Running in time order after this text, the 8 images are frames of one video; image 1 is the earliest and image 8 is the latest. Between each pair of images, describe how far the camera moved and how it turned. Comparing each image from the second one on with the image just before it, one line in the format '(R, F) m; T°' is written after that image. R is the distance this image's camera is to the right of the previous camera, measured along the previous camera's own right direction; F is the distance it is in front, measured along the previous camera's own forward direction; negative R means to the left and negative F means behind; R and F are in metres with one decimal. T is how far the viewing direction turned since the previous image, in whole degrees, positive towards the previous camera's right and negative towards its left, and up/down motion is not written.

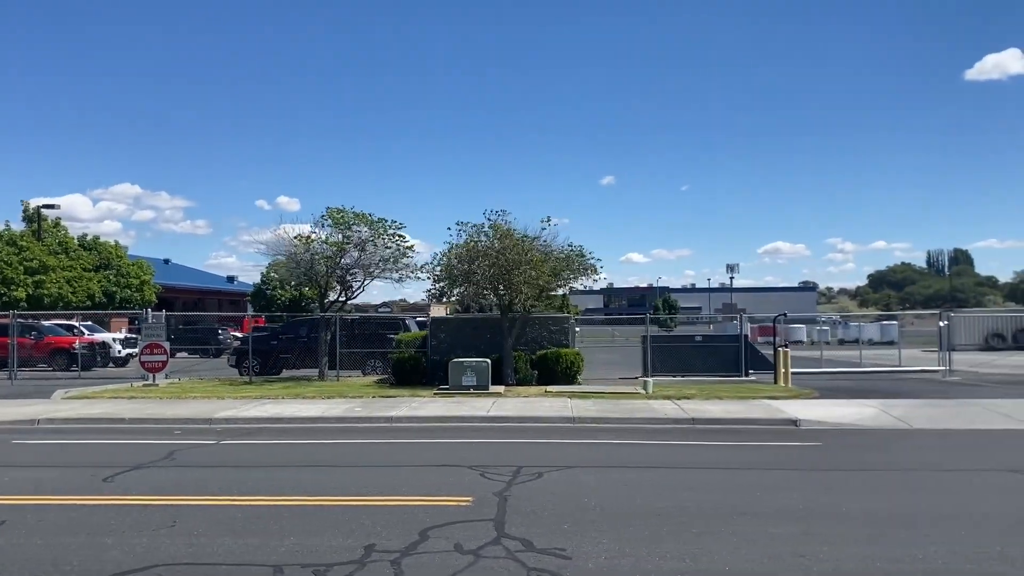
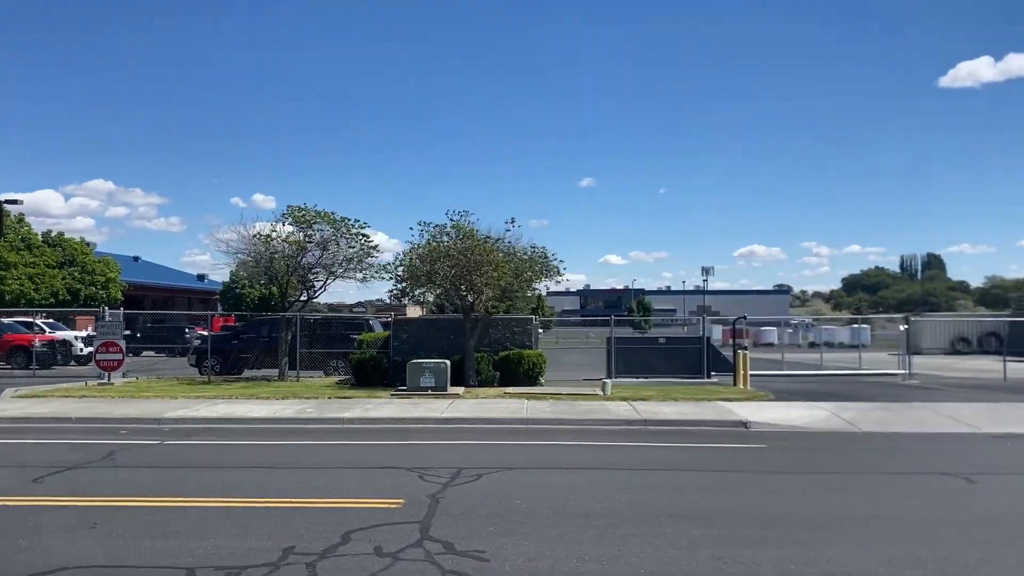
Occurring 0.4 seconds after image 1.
(+0.5, 0.0) m; +1°
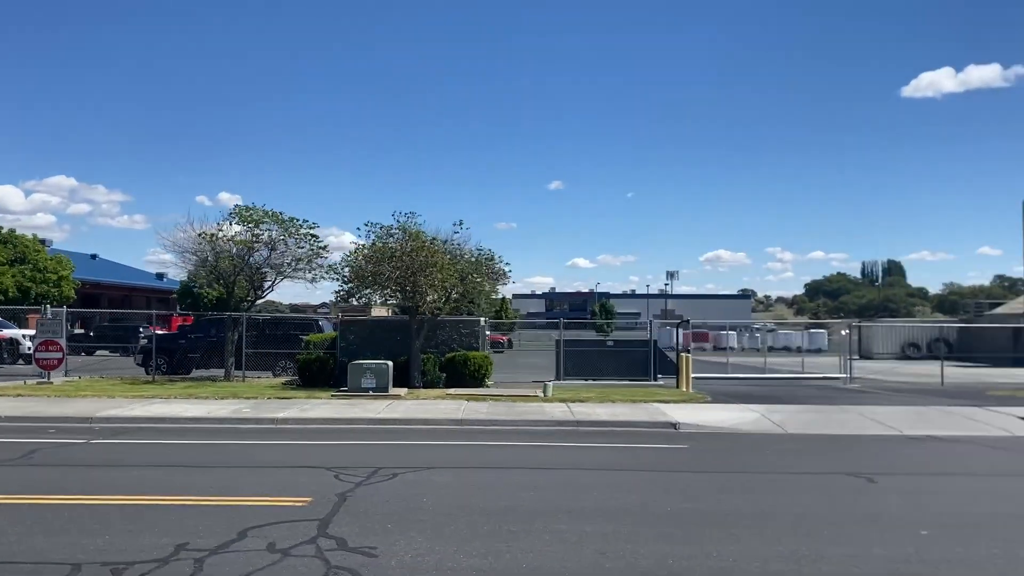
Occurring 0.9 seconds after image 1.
(+0.7, -0.2) m; +2°
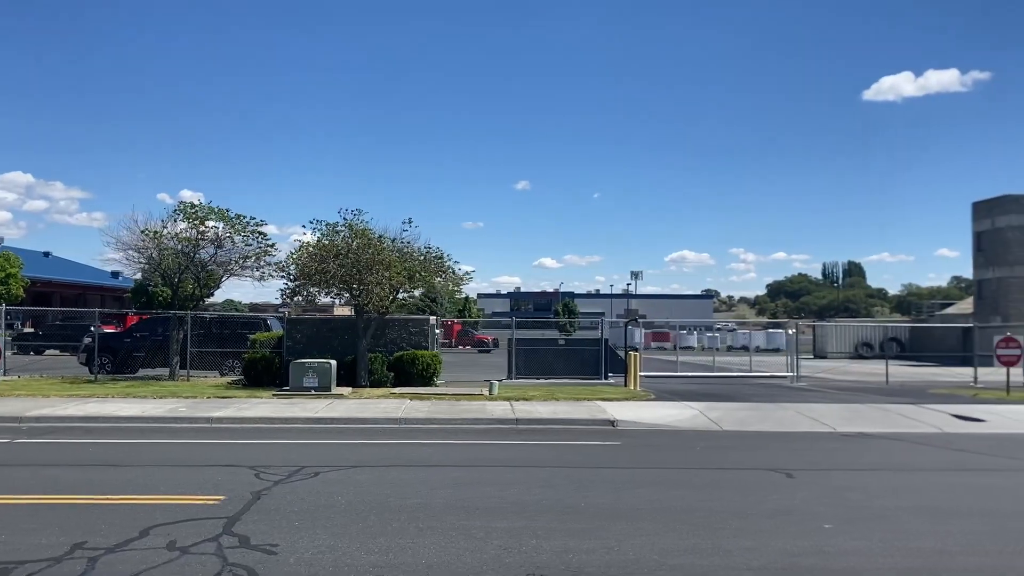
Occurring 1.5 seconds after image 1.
(+0.6, 0.0) m; +2°
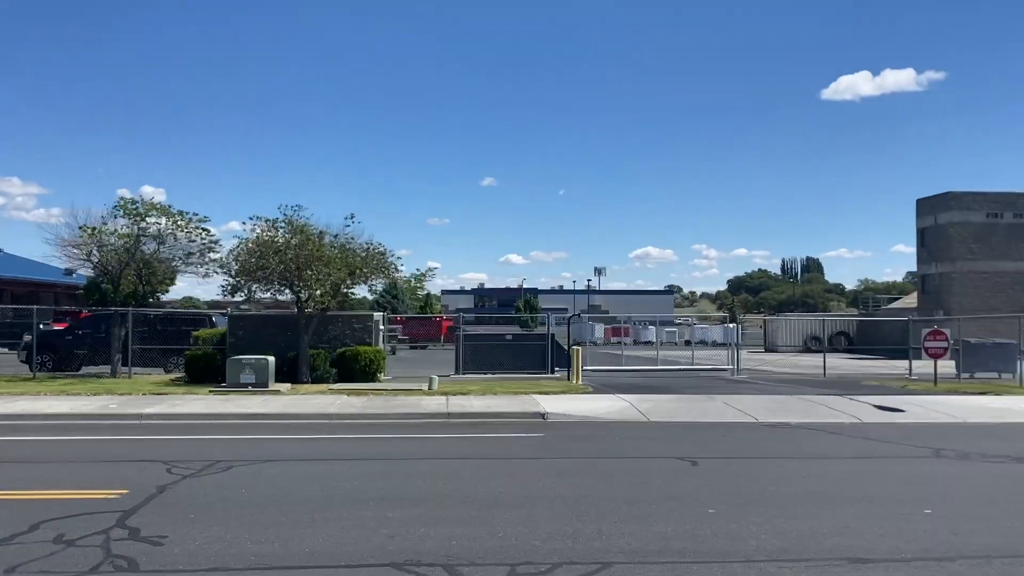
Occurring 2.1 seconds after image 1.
(+0.7, -0.2) m; +2°
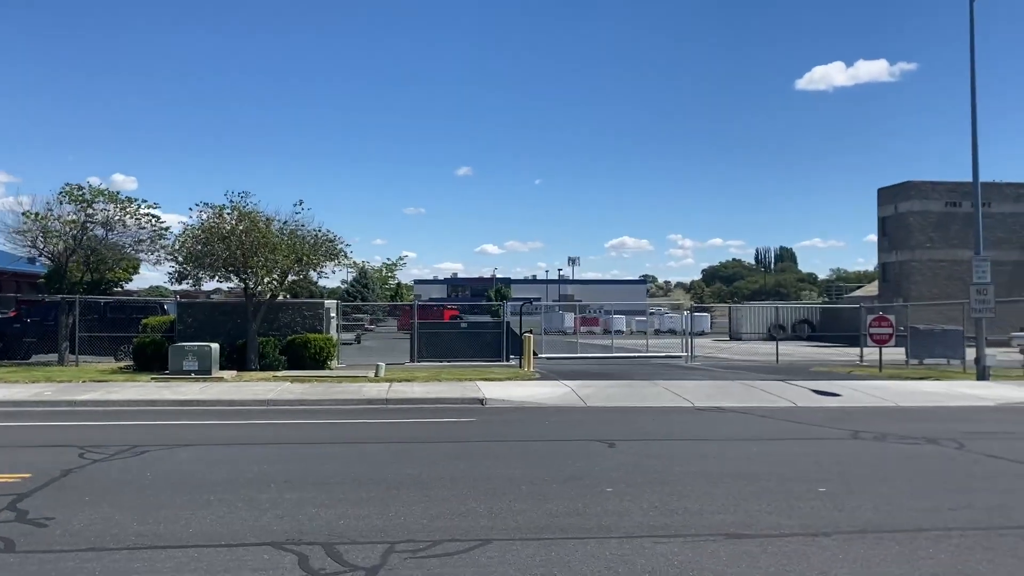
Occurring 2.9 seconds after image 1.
(+0.8, -0.1) m; +1°
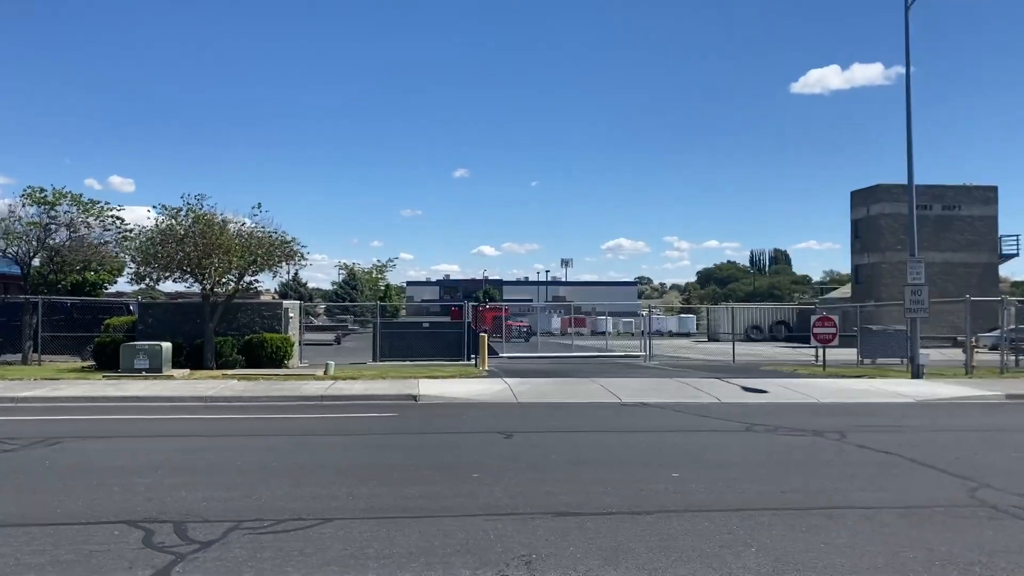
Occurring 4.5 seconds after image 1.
(+1.4, -0.5) m; 0°
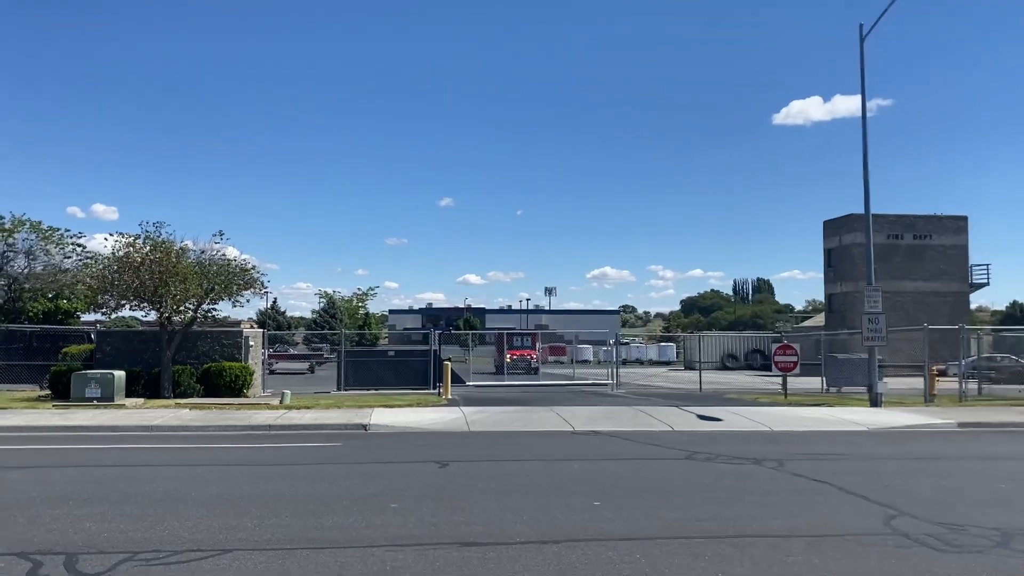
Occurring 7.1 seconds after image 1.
(+0.7, 0.0) m; +1°
